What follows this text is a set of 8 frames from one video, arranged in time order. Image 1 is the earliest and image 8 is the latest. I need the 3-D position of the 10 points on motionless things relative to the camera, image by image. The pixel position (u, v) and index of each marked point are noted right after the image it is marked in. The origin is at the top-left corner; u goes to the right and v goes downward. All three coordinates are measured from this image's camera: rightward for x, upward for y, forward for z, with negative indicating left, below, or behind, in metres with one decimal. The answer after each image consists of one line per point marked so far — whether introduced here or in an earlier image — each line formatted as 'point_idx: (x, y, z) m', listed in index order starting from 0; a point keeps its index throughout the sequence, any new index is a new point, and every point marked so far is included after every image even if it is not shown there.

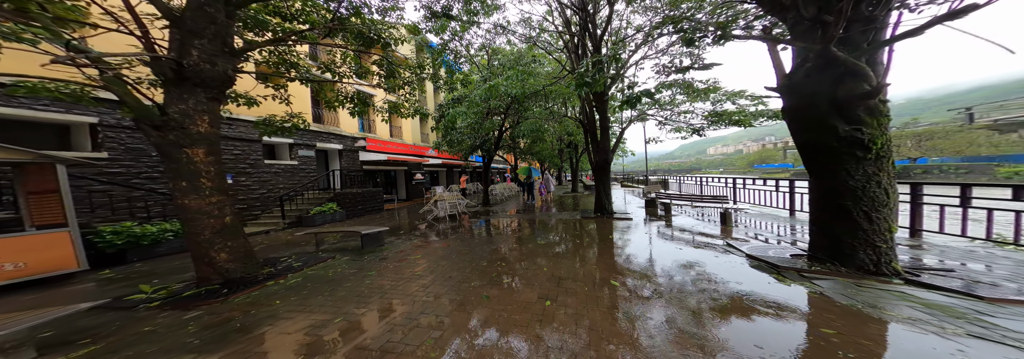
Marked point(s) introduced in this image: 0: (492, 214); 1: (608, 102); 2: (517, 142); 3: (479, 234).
0: (-0.9, -1.6, +10.0) m
1: (+3.2, +2.4, +7.0) m
2: (+0.5, +2.3, +13.5) m
3: (-1.0, -1.7, +7.2) m
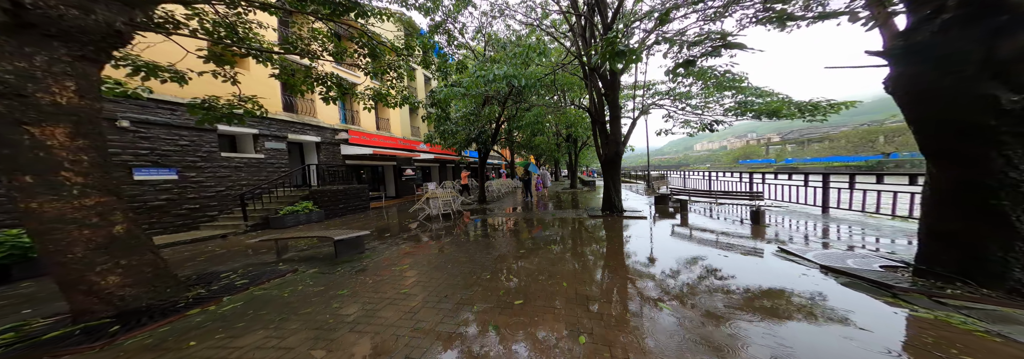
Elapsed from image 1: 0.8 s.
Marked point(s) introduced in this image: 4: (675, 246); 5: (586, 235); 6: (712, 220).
0: (-0.9, -1.4, +9.3) m
1: (+3.2, +2.6, +6.3) m
2: (+0.3, +2.5, +12.7) m
3: (-1.0, -1.6, +6.5) m
4: (+3.8, -1.5, +5.1) m
5: (+2.3, -1.5, +6.3) m
6: (+5.7, -1.2, +6.1) m
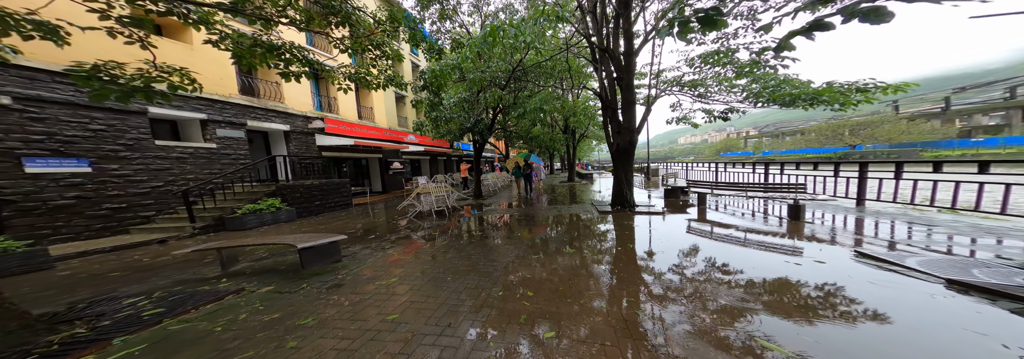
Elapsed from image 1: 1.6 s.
0: (-1.0, -1.1, +8.6) m
1: (+3.3, +2.8, +5.7) m
2: (+0.1, +2.9, +12.0) m
3: (-0.9, -1.4, +5.8) m
4: (+3.9, -1.3, +4.6) m
5: (+2.4, -1.2, +5.7) m
6: (+5.8, -1.0, +5.6) m
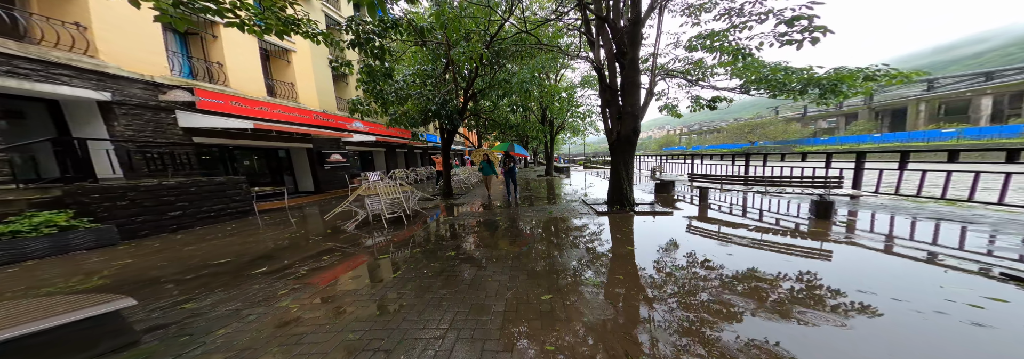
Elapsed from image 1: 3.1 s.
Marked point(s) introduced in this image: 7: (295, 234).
0: (-1.8, -1.0, +7.0) m
1: (+2.8, +2.9, +4.8) m
2: (-1.3, +3.2, +10.4) m
3: (-1.3, -1.3, +4.3) m
4: (+3.7, -1.2, +3.9) m
5: (+2.0, -1.1, +4.8) m
6: (+5.4, -0.8, +5.2) m
7: (-4.9, -1.2, +4.9) m
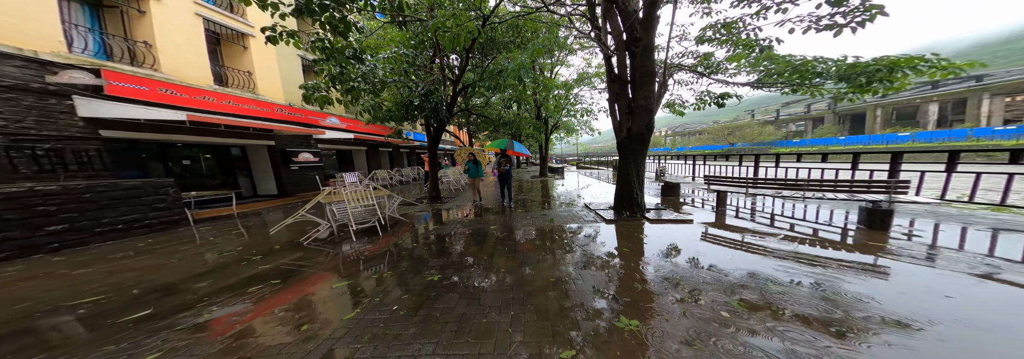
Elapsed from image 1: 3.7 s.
0: (-2.0, -1.1, +6.2) m
1: (+2.7, +2.8, +4.2) m
2: (-1.6, +3.1, +9.6) m
3: (-1.4, -1.4, +3.5) m
4: (+3.6, -1.2, +3.3) m
5: (+1.9, -1.2, +4.1) m
6: (+5.3, -0.9, +4.7) m
7: (-5.0, -1.2, +3.9) m
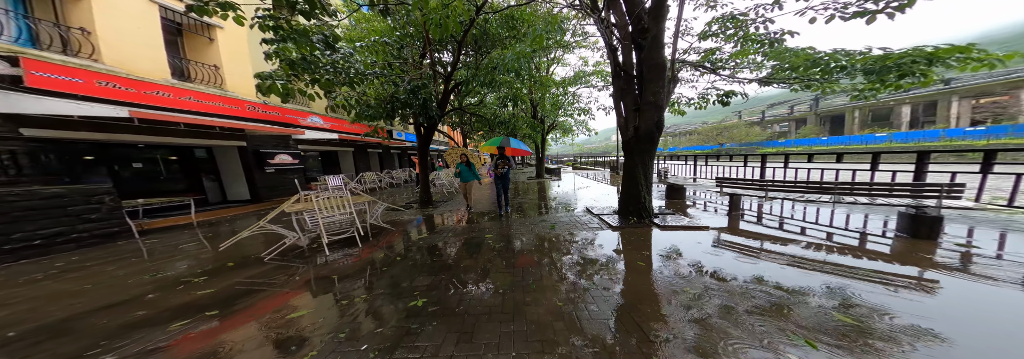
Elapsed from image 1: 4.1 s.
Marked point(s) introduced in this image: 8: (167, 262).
0: (-2.1, -1.2, +5.7) m
1: (+2.7, +2.8, +3.8) m
2: (-1.9, +3.0, +9.2) m
3: (-1.4, -1.5, +3.0) m
4: (+3.6, -1.3, +3.0) m
5: (+1.9, -1.2, +3.7) m
6: (+5.2, -0.9, +4.4) m
7: (-5.0, -1.3, +3.4) m
8: (-5.6, -1.4, +3.4) m
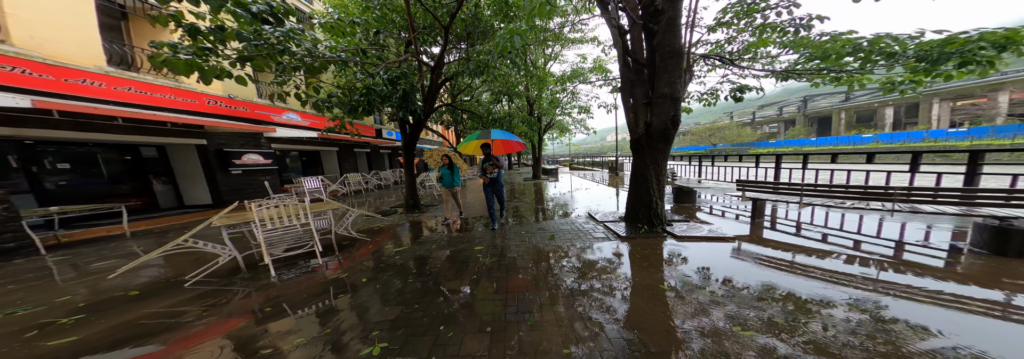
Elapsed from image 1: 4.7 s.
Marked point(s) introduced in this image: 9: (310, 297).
0: (-2.2, -1.2, +5.1) m
1: (+2.6, +2.7, +3.3) m
2: (-2.1, +2.9, +8.6) m
3: (-1.5, -1.5, +2.4) m
4: (+3.5, -1.3, +2.5) m
5: (+1.8, -1.3, +3.2) m
6: (+5.1, -1.0, +4.0) m
7: (-5.1, -1.4, +2.7) m
8: (-5.7, -1.5, +2.8) m
9: (-2.5, -1.5, +2.6) m
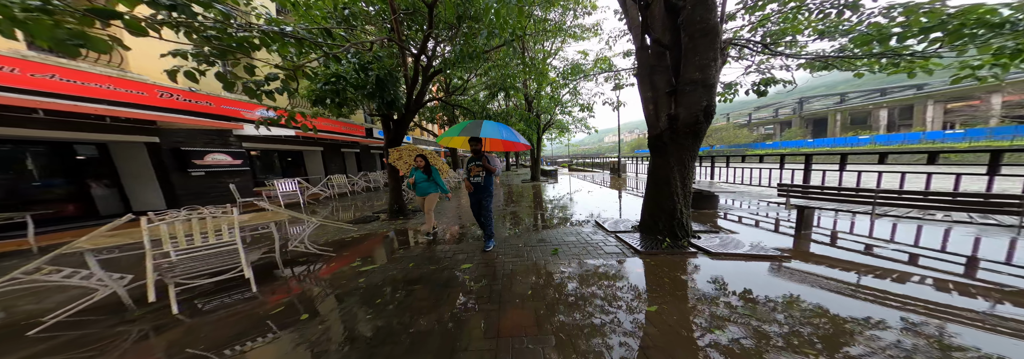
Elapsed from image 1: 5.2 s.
0: (-2.3, -1.3, +4.5) m
1: (+2.5, +2.7, +2.7) m
2: (-2.2, +2.8, +7.9) m
3: (-1.5, -1.6, +1.8) m
4: (+3.5, -1.4, +1.8) m
5: (+1.7, -1.4, +2.5) m
6: (+5.0, -1.1, +3.3) m
7: (-5.2, -1.5, +2.0) m
8: (-5.8, -1.5, +2.1) m
9: (-2.6, -1.6, +1.9) m
